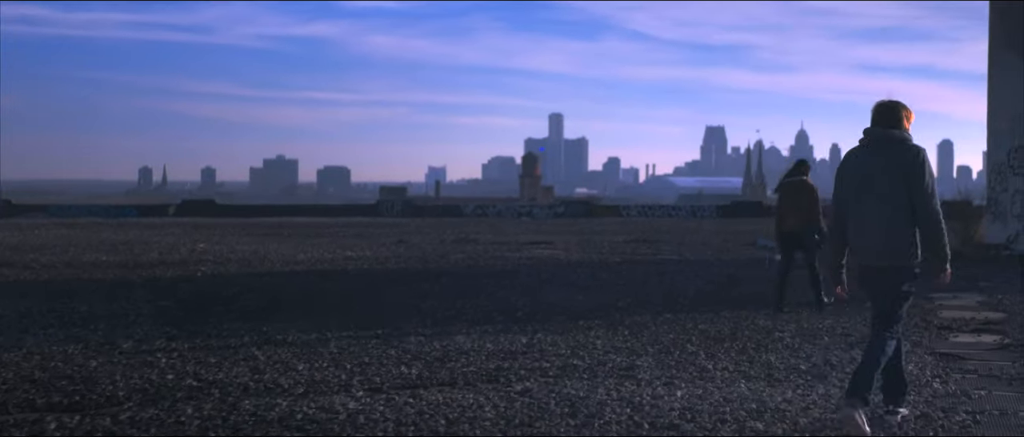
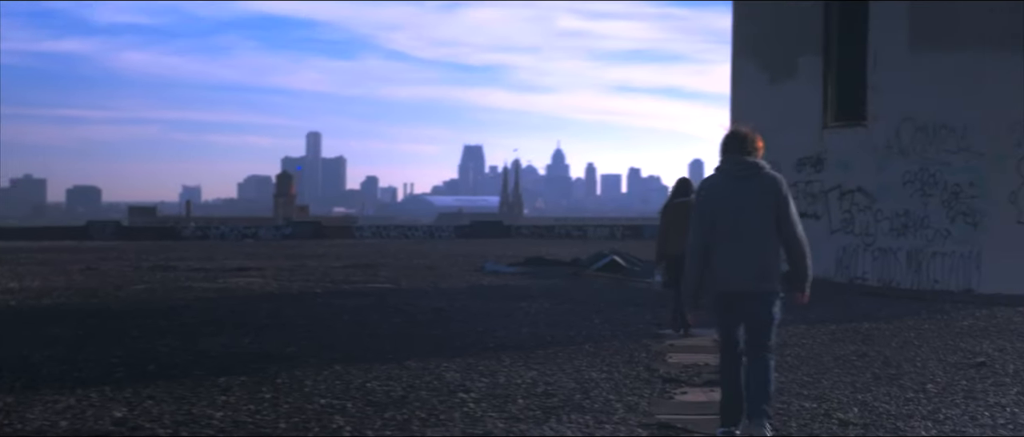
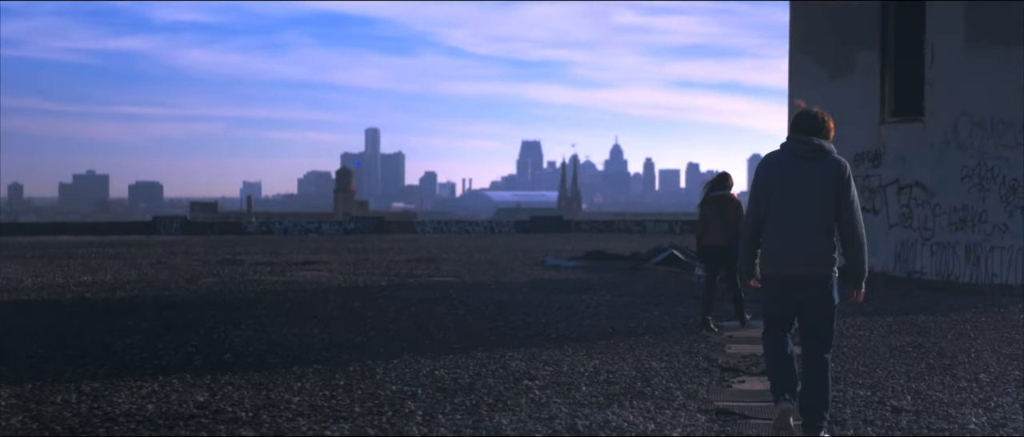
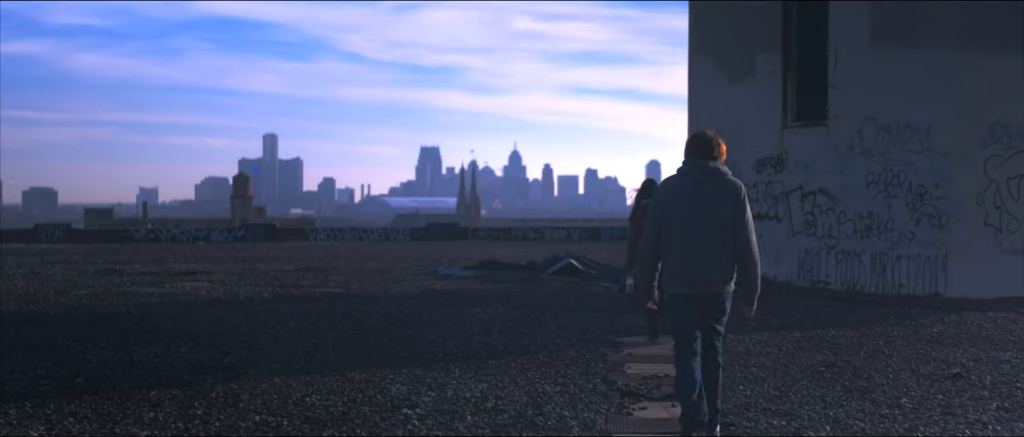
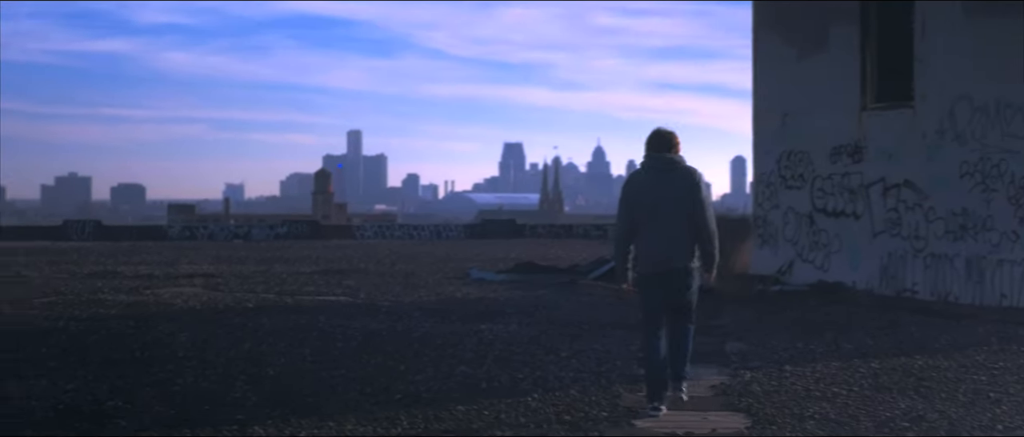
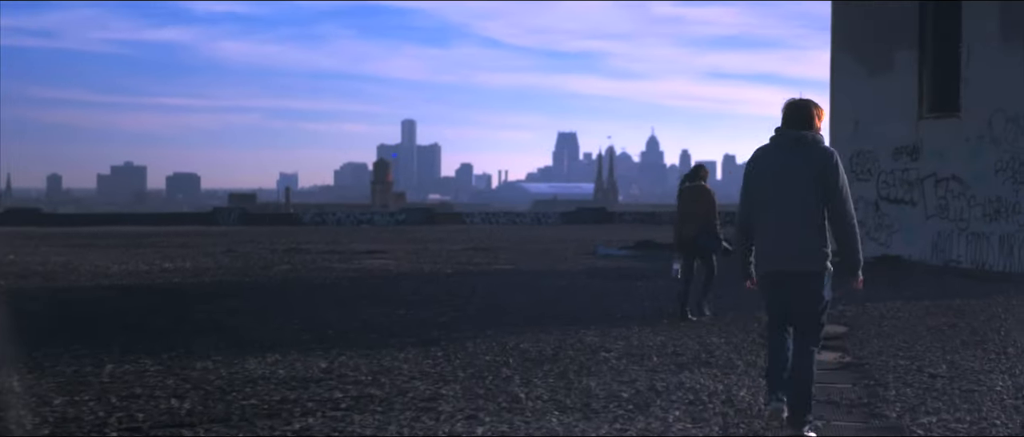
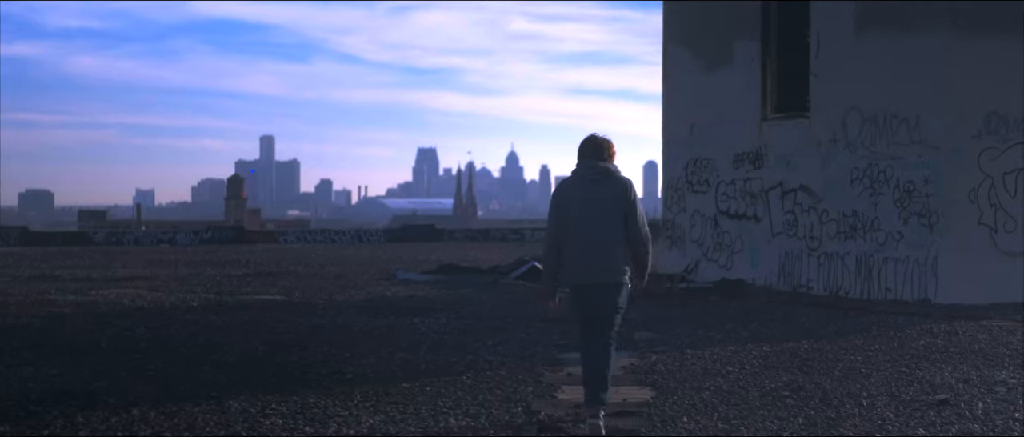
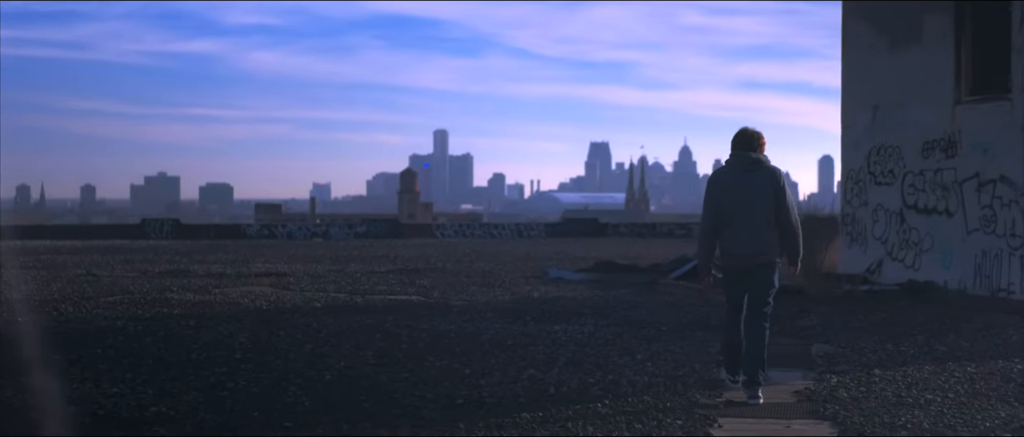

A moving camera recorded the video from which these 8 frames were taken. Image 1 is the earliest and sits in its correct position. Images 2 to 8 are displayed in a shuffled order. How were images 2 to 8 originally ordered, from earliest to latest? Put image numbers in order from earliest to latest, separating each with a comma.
6, 3, 2, 4, 7, 5, 8
